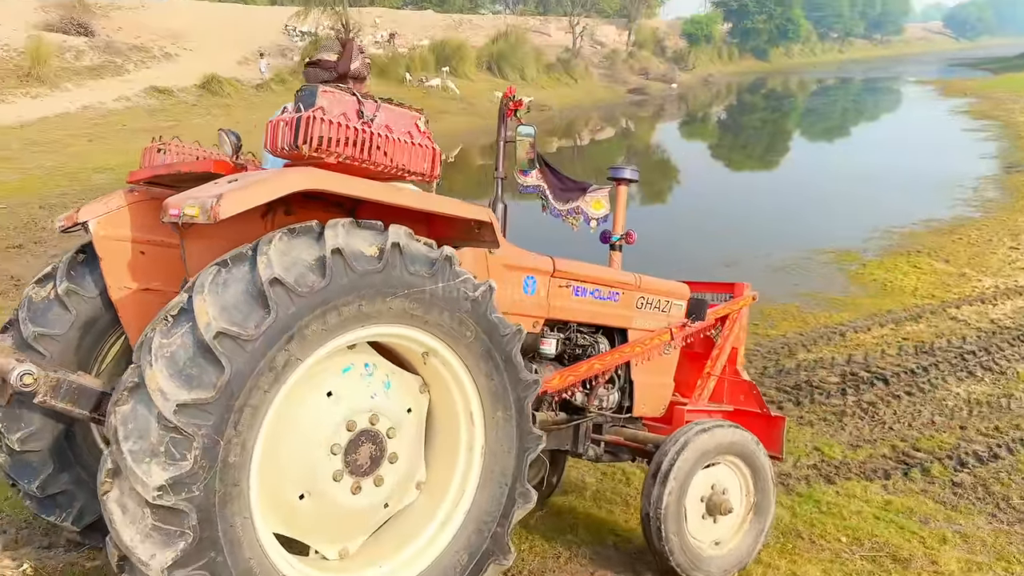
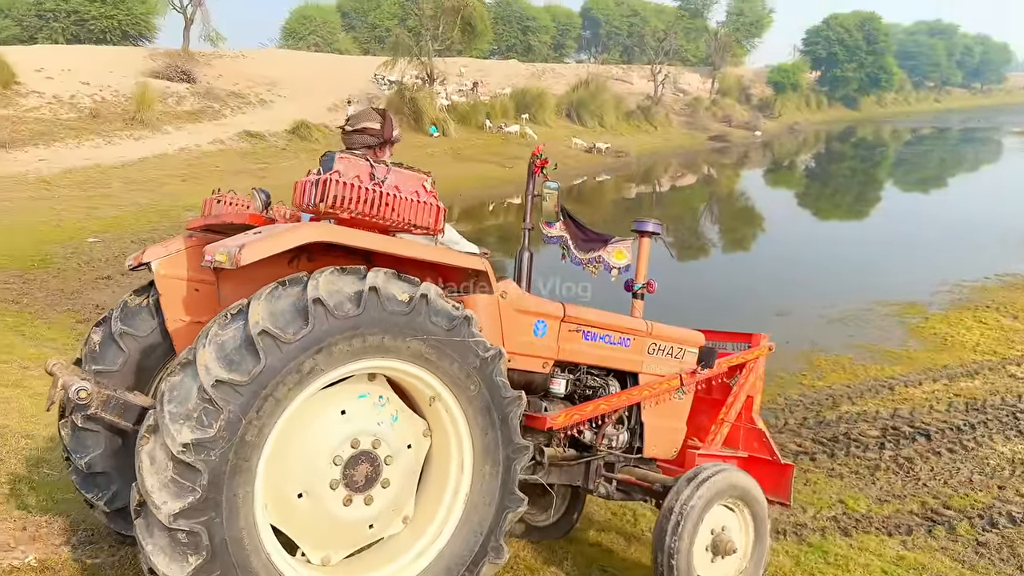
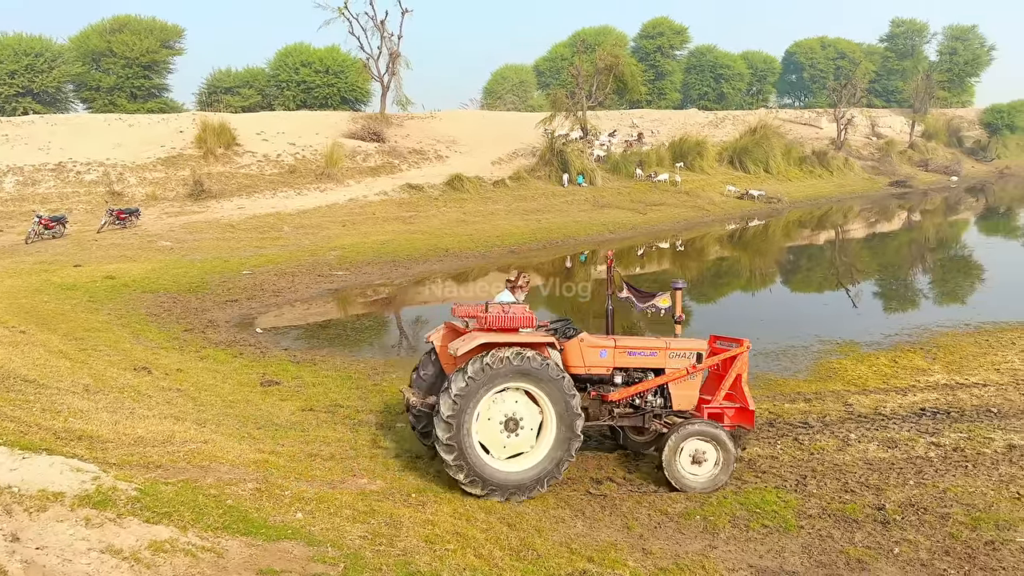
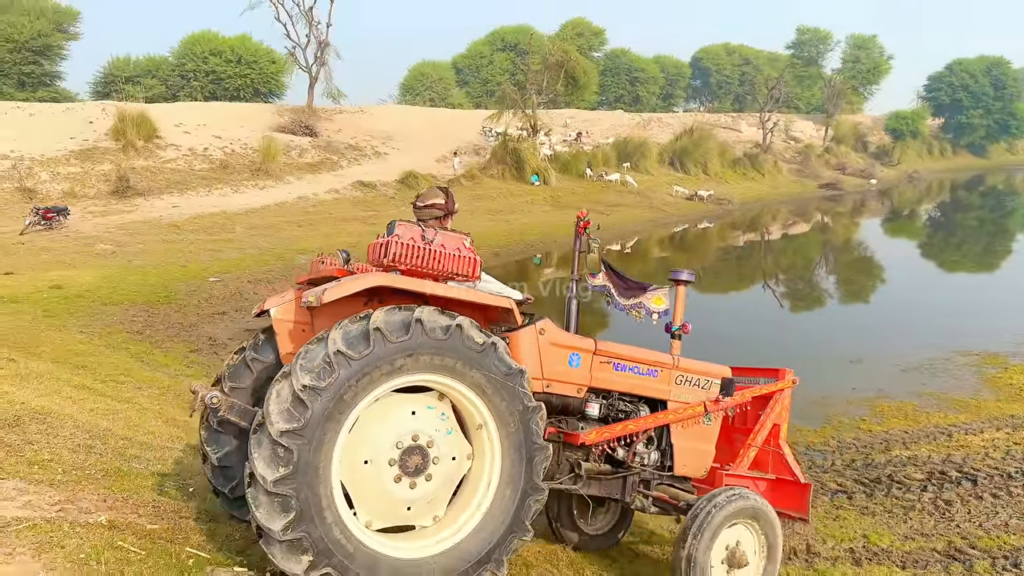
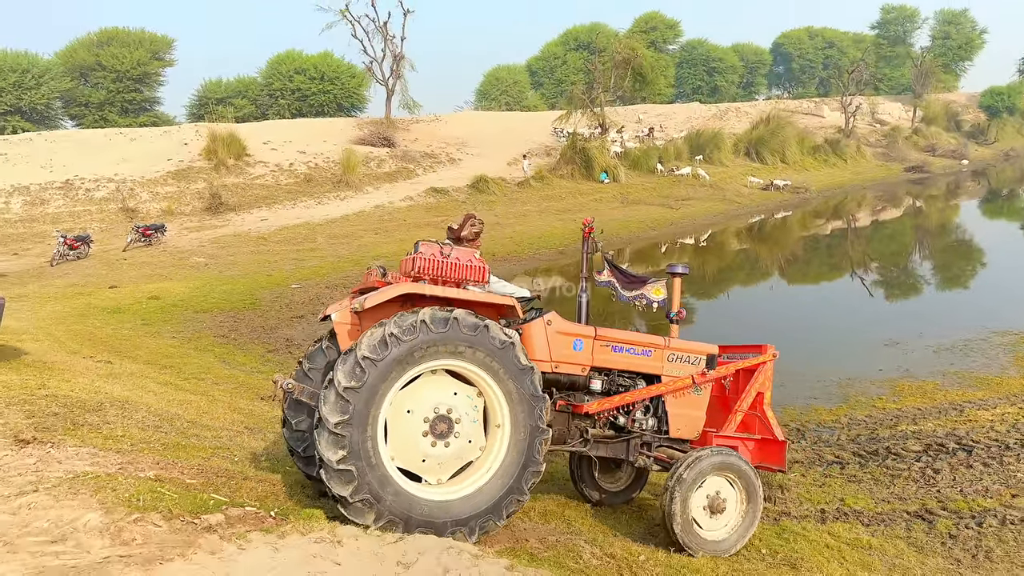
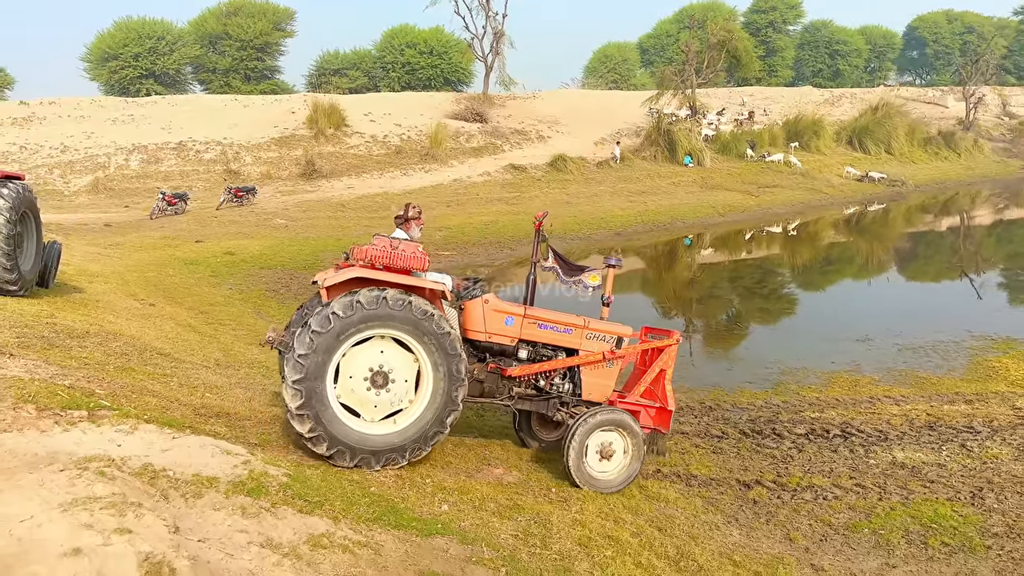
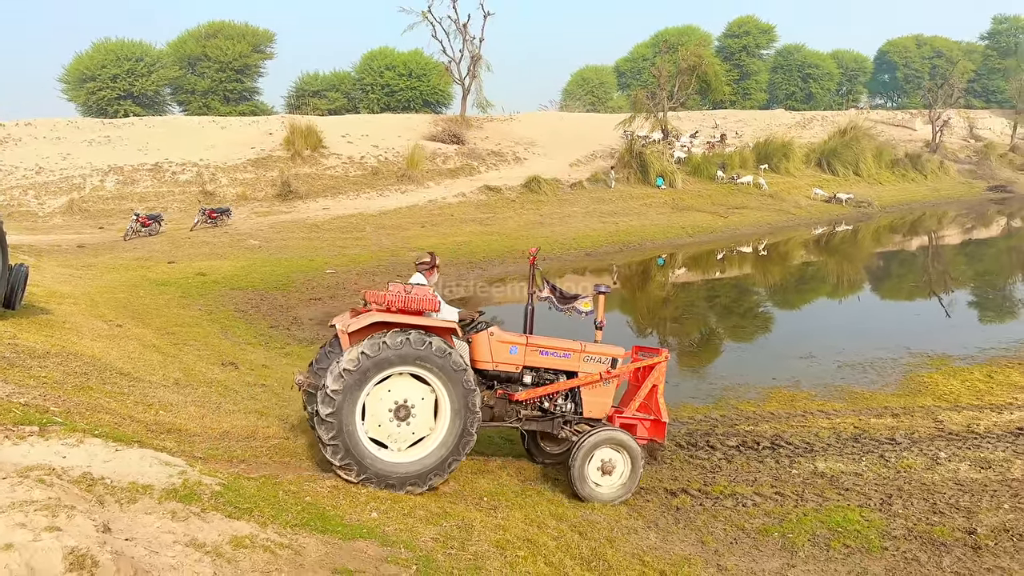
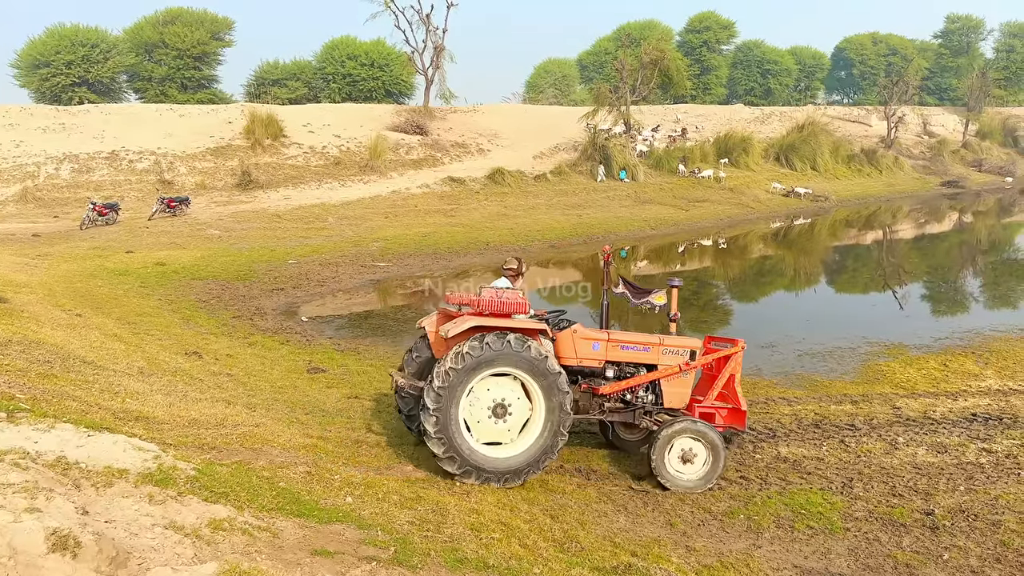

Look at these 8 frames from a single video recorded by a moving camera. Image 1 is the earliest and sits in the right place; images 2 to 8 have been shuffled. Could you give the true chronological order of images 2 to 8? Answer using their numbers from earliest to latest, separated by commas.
2, 4, 5, 6, 7, 8, 3
